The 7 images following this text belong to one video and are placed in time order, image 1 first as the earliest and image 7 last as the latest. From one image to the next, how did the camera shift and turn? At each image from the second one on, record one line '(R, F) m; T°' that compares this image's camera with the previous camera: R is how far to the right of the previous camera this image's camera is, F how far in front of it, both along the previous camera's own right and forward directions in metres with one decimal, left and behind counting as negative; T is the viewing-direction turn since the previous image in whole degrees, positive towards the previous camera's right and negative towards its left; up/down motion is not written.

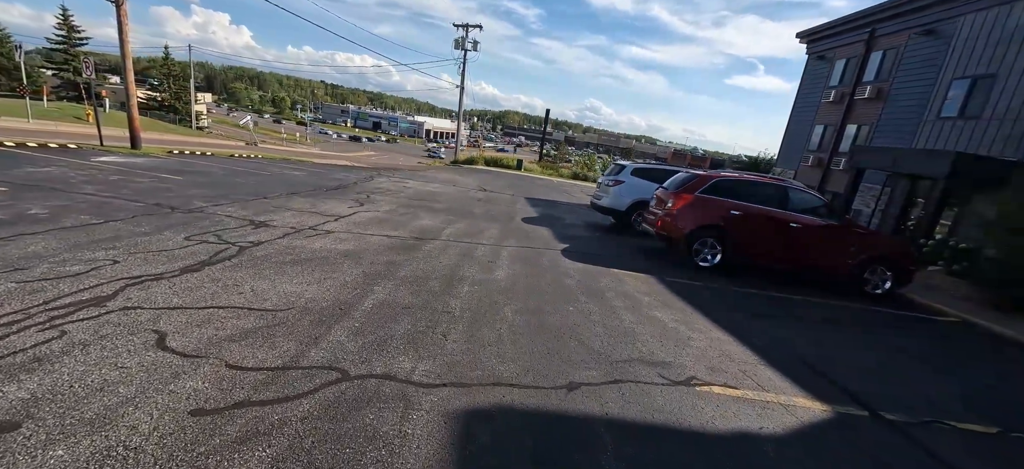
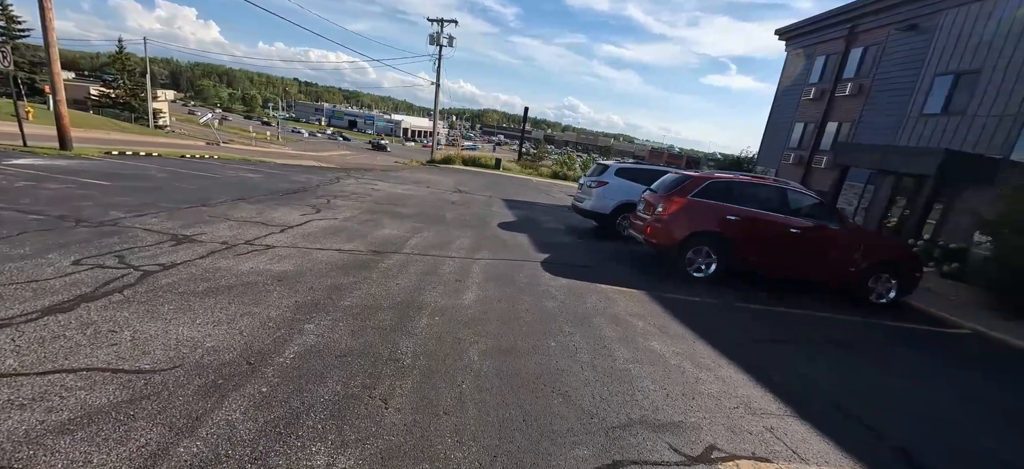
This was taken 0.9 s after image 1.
(+0.1, +0.8) m; +3°
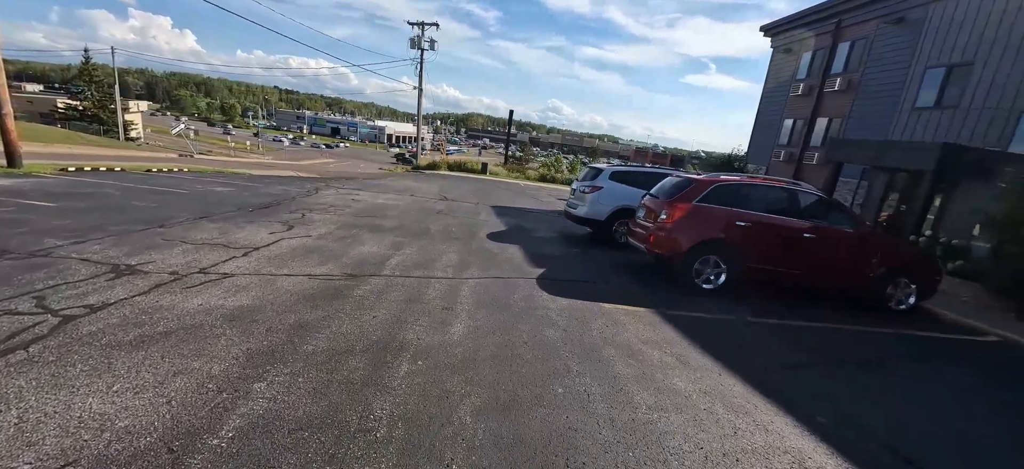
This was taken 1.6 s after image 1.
(0.0, +0.6) m; +2°
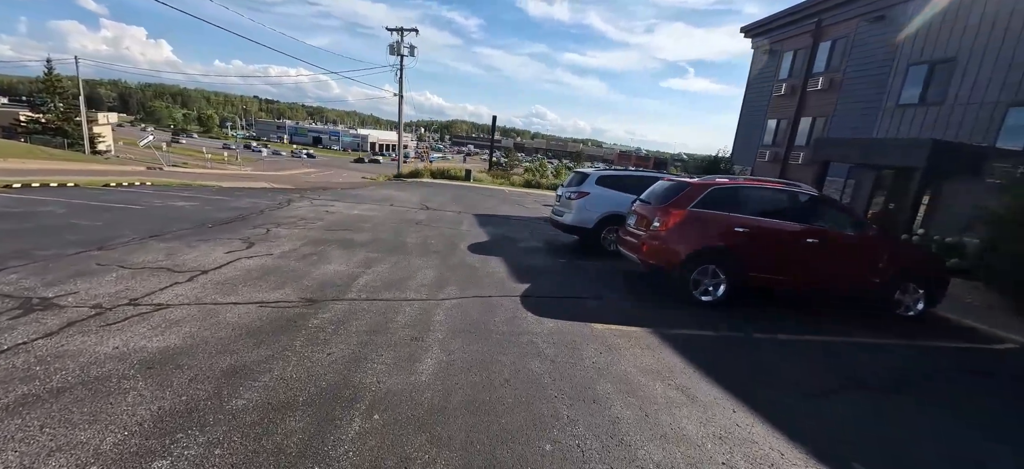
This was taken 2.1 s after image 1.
(+0.1, +0.5) m; +2°
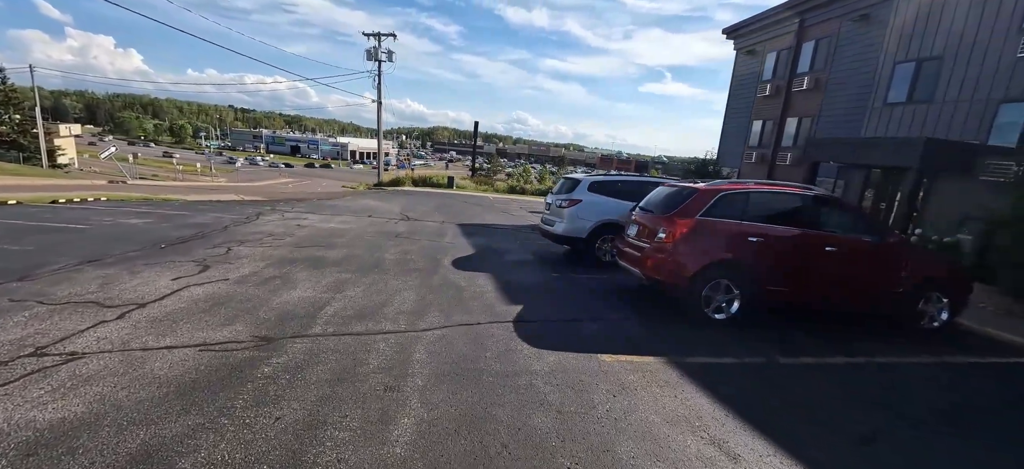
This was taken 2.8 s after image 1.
(-0.1, +0.6) m; +2°
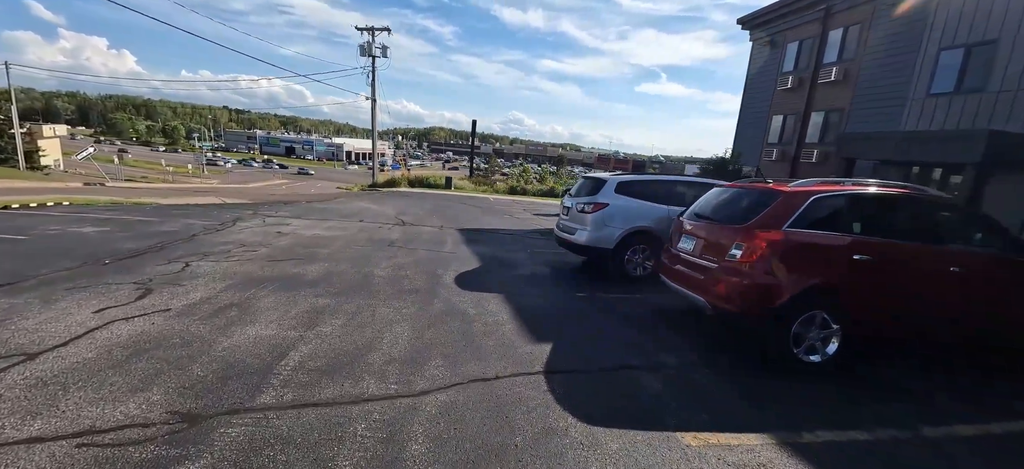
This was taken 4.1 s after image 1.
(-0.3, +1.3) m; 0°
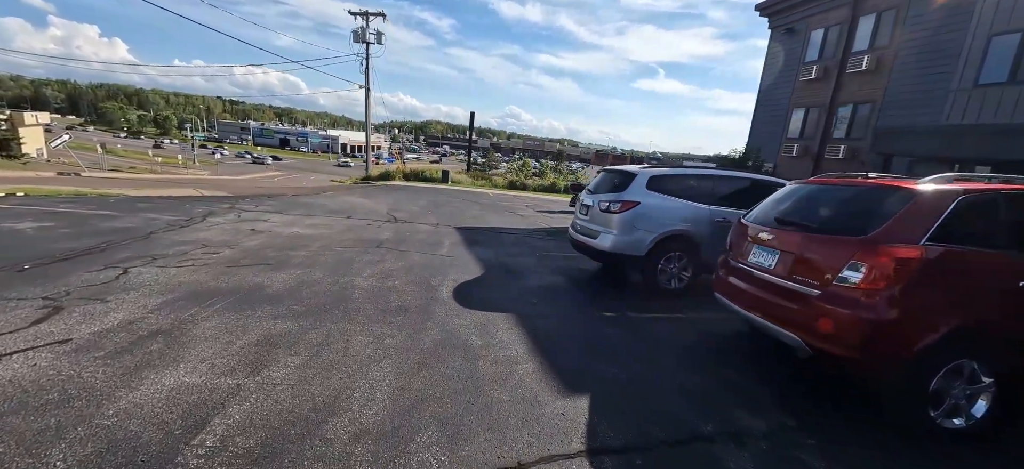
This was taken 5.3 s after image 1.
(-0.2, +1.1) m; +1°
